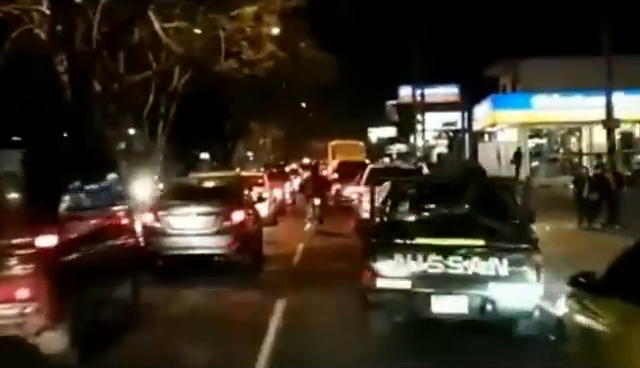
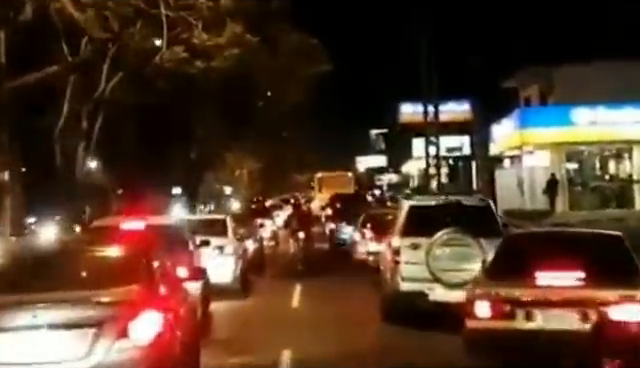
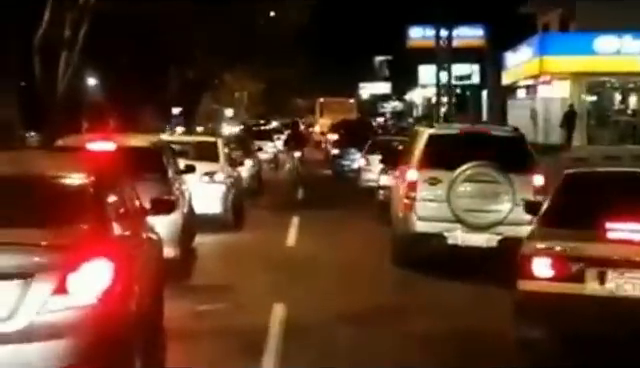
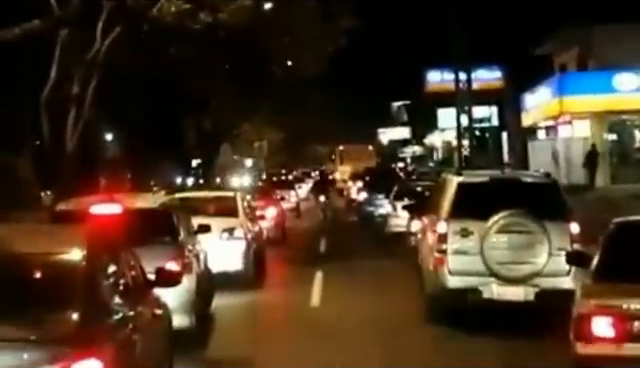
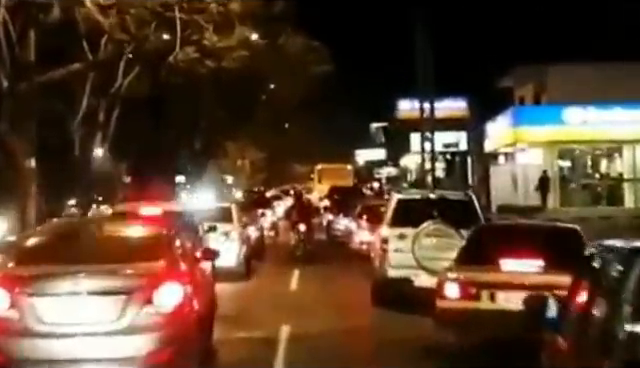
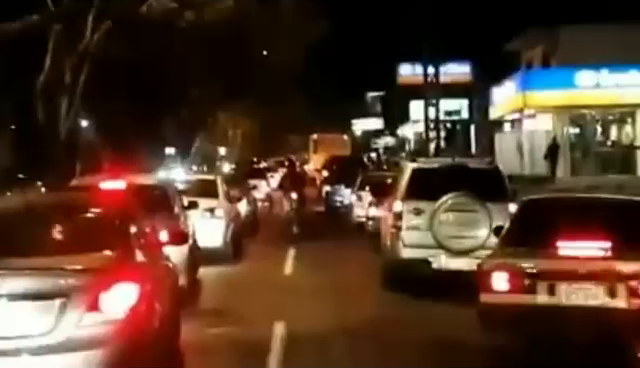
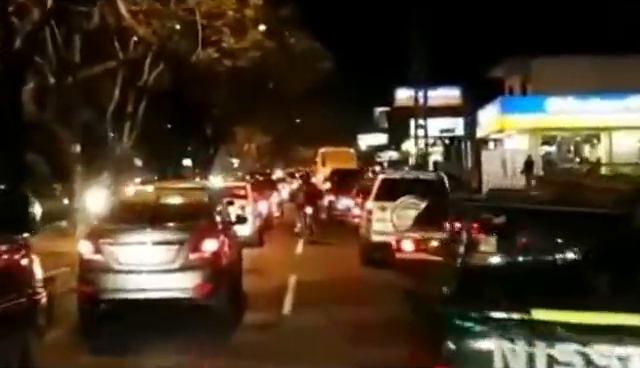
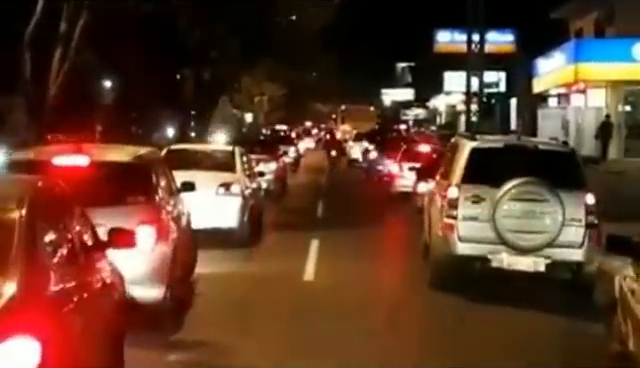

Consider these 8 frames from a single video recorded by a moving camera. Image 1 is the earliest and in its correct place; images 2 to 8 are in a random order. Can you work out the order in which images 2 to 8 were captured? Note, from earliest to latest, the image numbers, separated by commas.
7, 5, 2, 6, 3, 4, 8
